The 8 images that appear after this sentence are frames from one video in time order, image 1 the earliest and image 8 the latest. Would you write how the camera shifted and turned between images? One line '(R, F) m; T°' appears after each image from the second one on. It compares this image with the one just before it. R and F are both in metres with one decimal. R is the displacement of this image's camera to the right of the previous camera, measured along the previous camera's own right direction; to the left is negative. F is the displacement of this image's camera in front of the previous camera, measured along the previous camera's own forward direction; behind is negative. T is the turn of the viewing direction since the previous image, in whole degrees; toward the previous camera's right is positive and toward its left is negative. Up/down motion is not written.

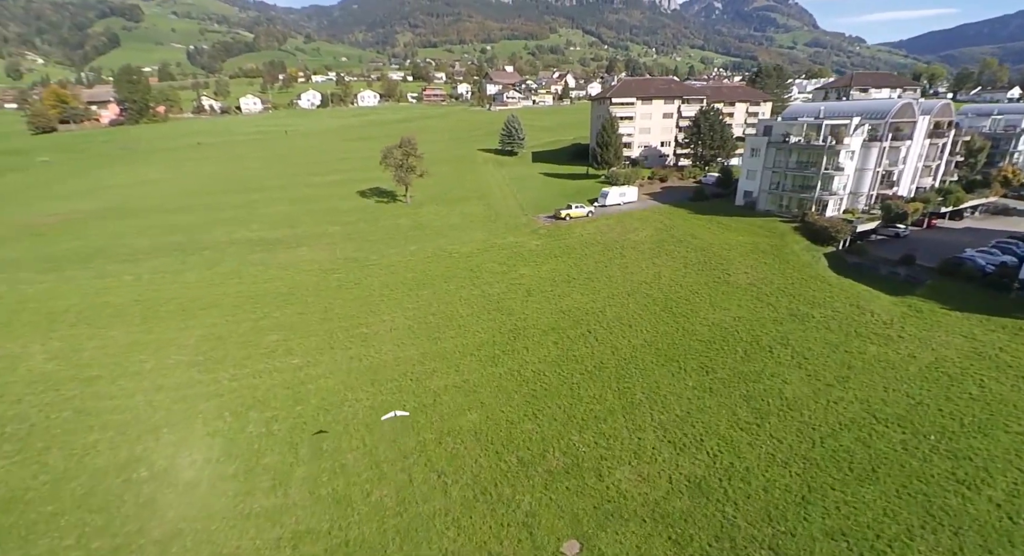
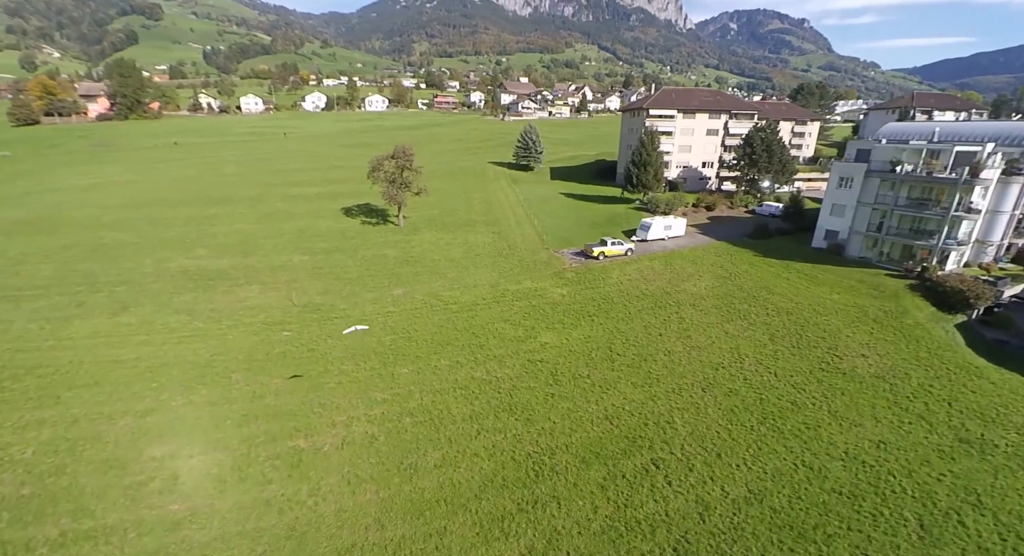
(-1.0, +12.0) m; -1°
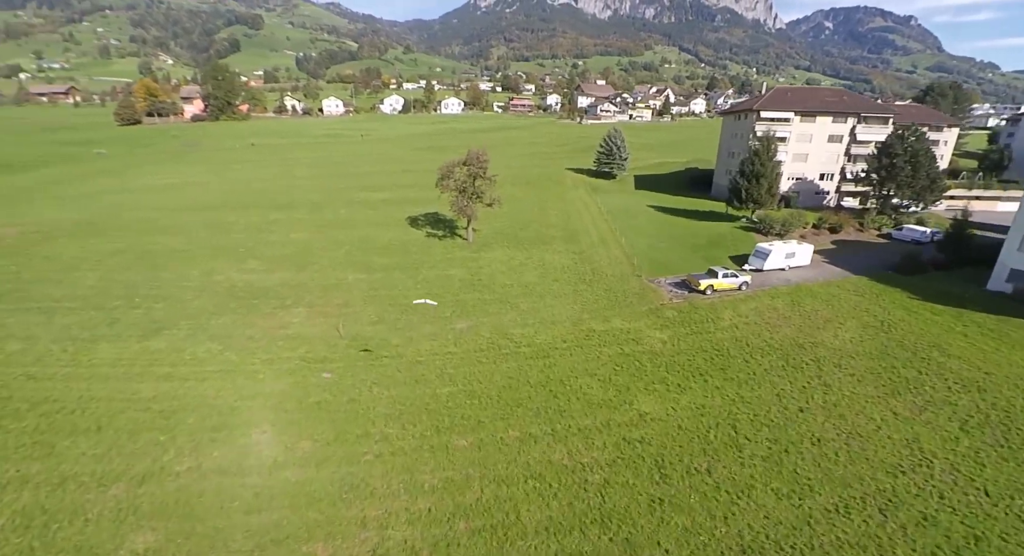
(-1.4, +6.3) m; -8°
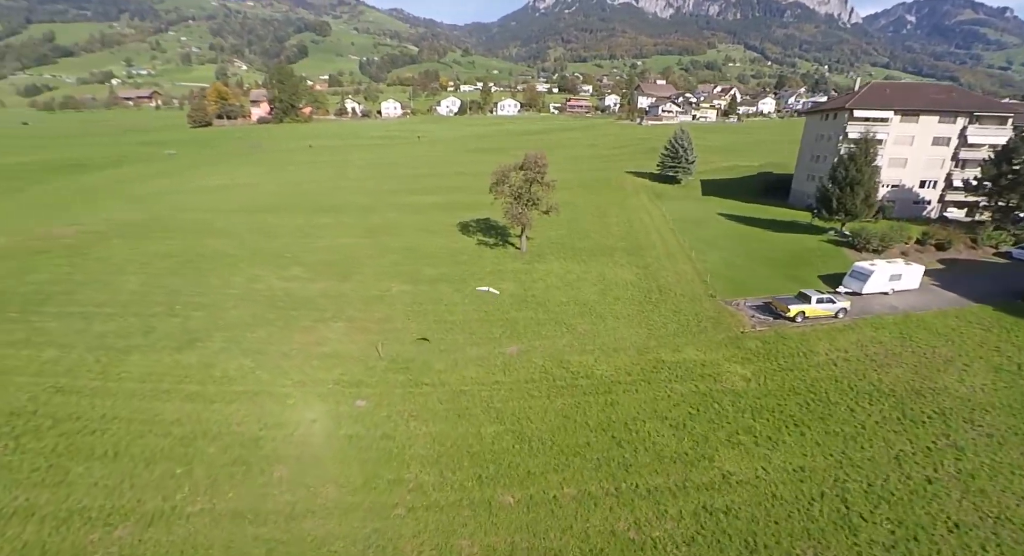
(-0.4, +3.1) m; -6°
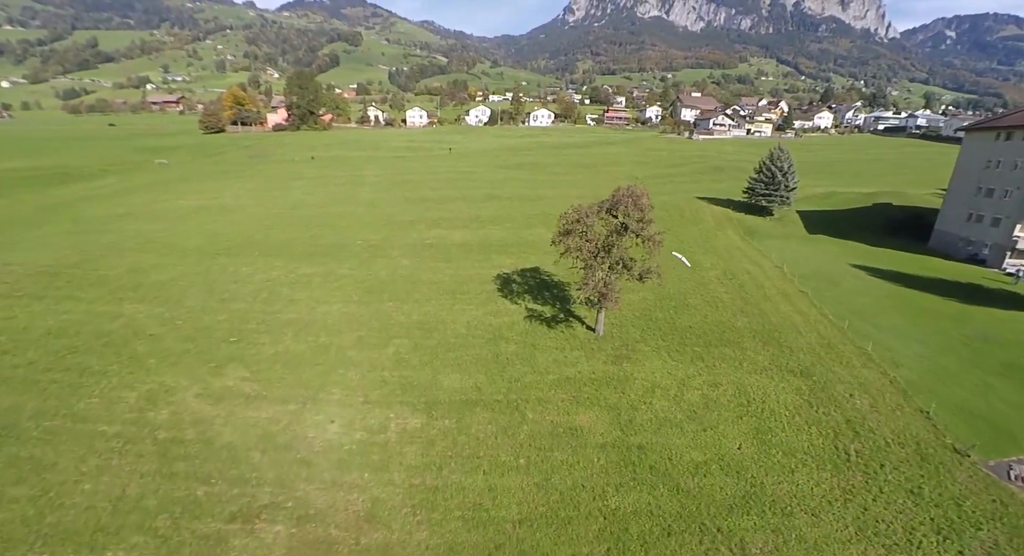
(-2.6, +13.3) m; -2°
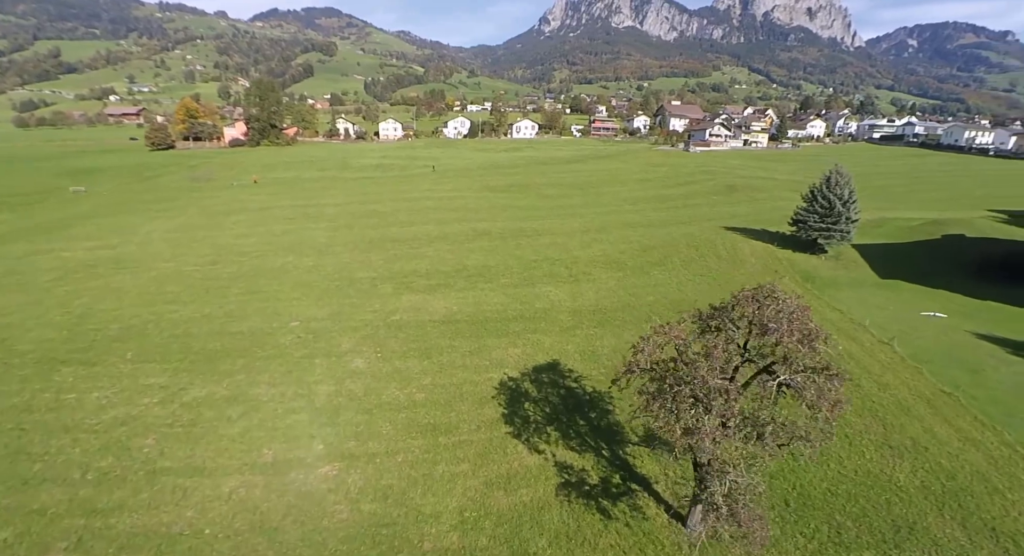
(-1.2, +10.4) m; +2°
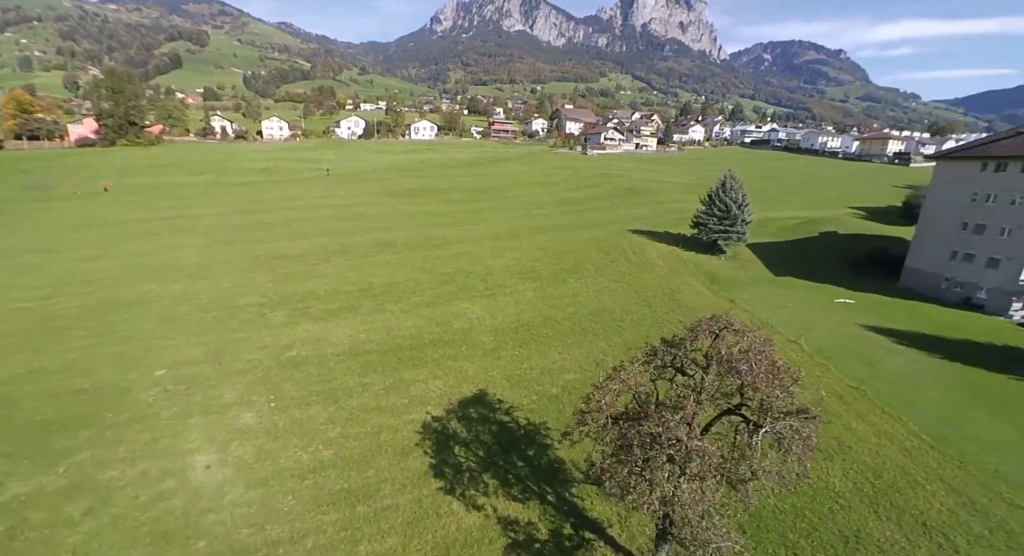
(-0.6, +2.1) m; +11°
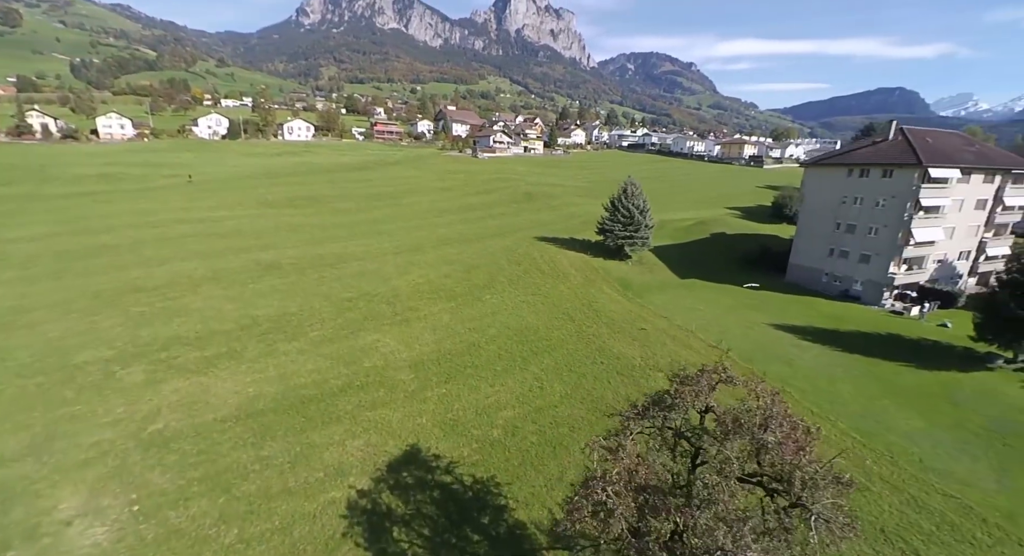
(-1.3, +2.6) m; +13°
